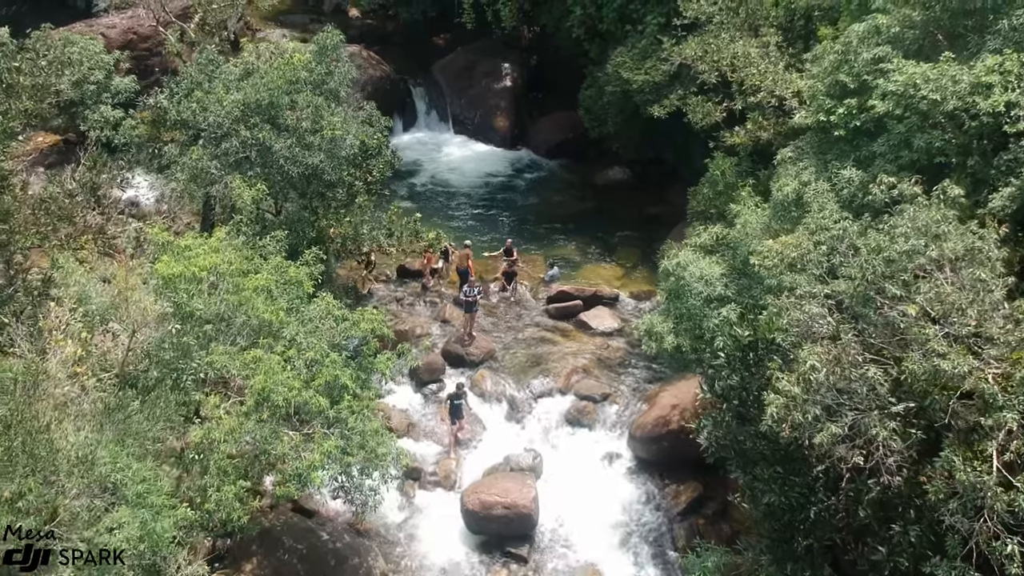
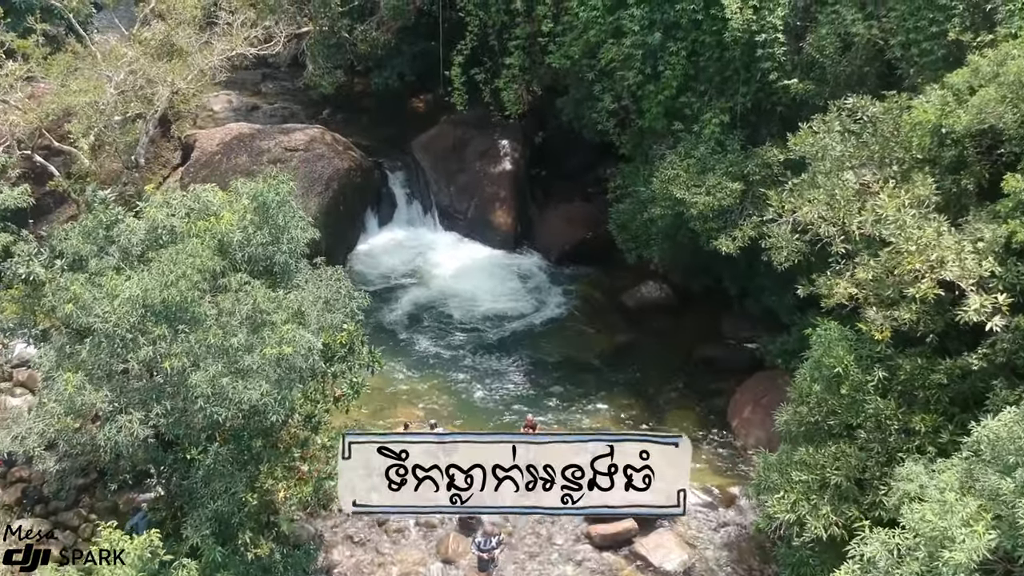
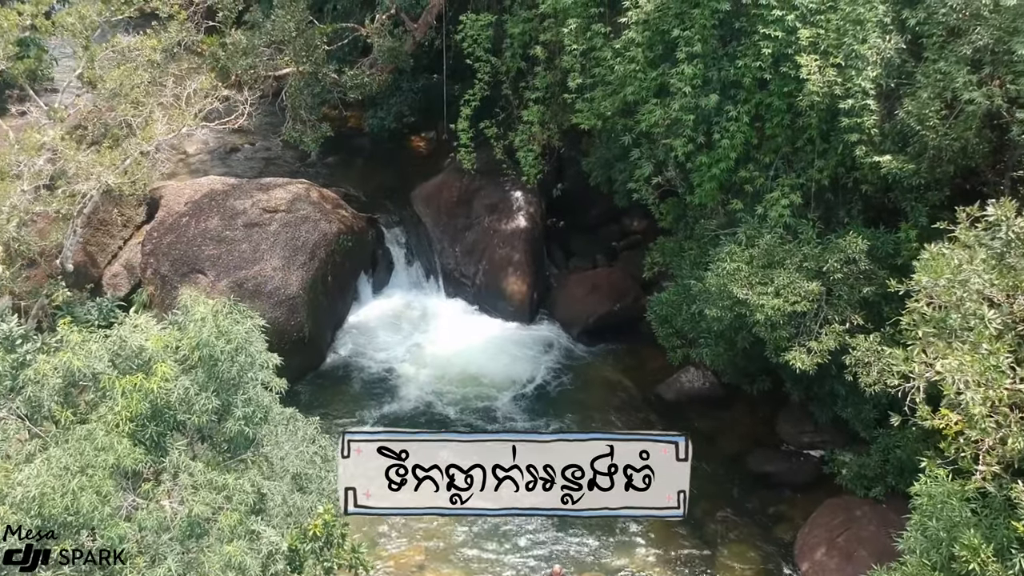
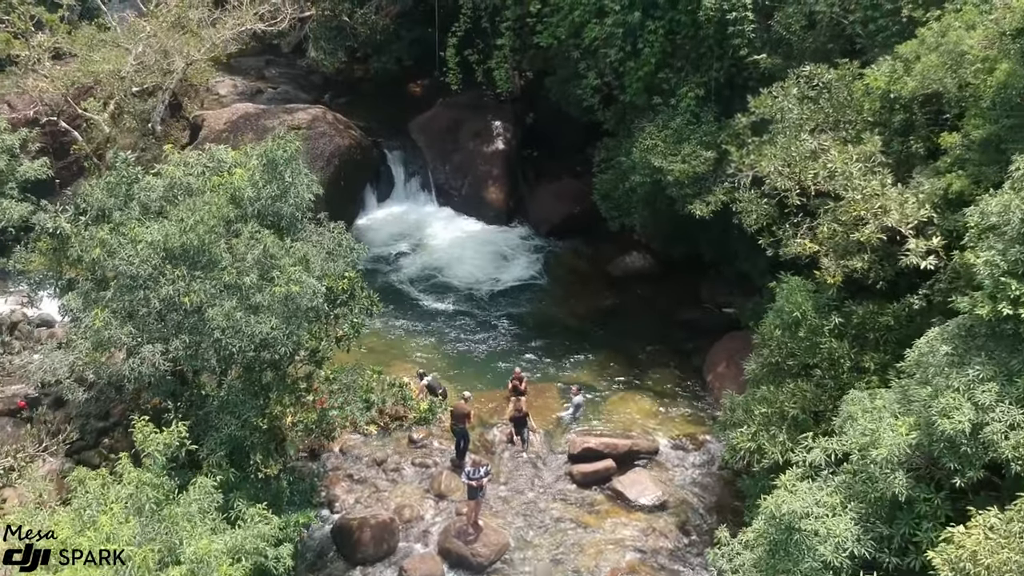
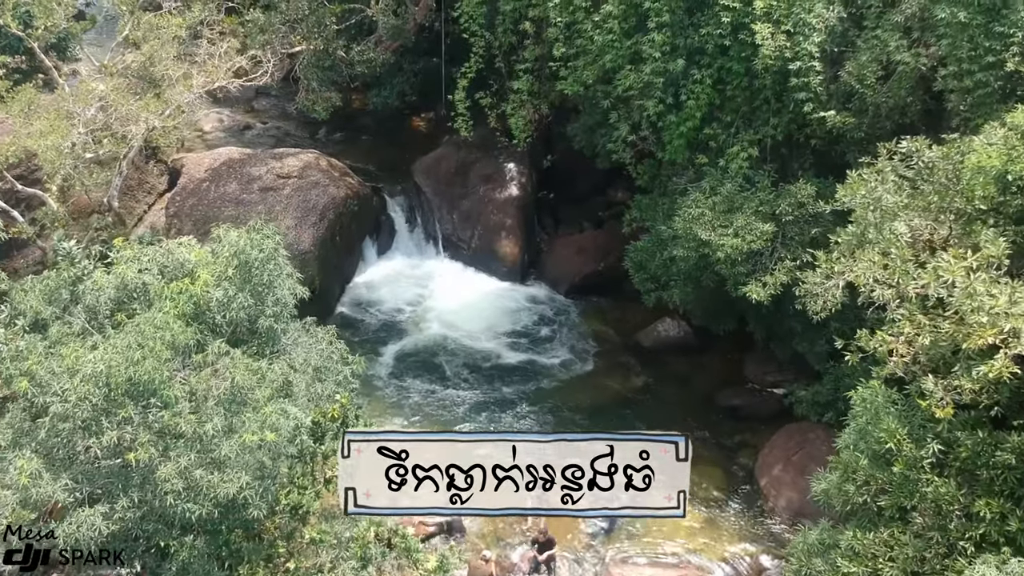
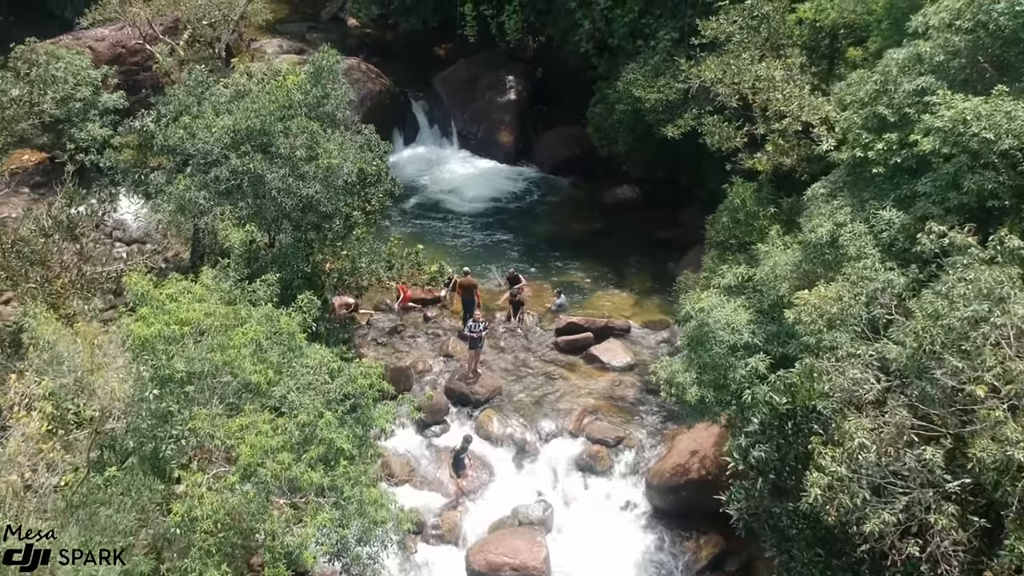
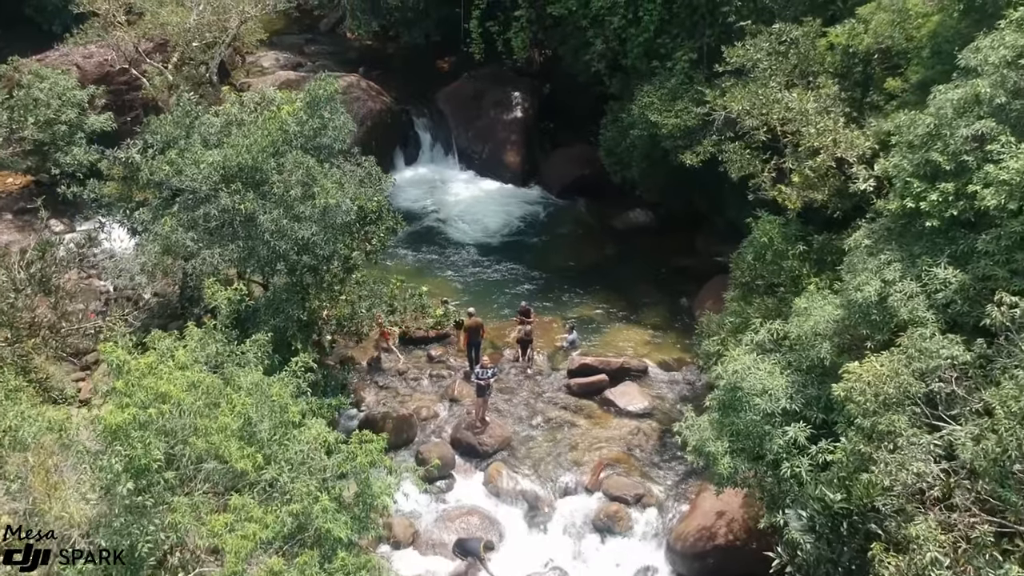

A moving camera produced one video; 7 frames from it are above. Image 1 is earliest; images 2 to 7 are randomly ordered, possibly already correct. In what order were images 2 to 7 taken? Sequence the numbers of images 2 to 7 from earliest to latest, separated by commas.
6, 7, 4, 2, 5, 3
